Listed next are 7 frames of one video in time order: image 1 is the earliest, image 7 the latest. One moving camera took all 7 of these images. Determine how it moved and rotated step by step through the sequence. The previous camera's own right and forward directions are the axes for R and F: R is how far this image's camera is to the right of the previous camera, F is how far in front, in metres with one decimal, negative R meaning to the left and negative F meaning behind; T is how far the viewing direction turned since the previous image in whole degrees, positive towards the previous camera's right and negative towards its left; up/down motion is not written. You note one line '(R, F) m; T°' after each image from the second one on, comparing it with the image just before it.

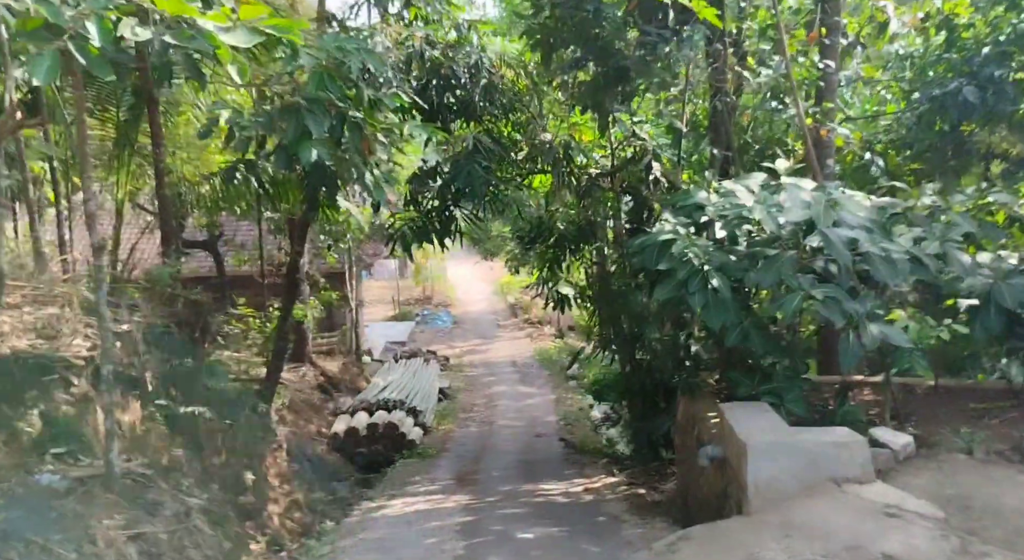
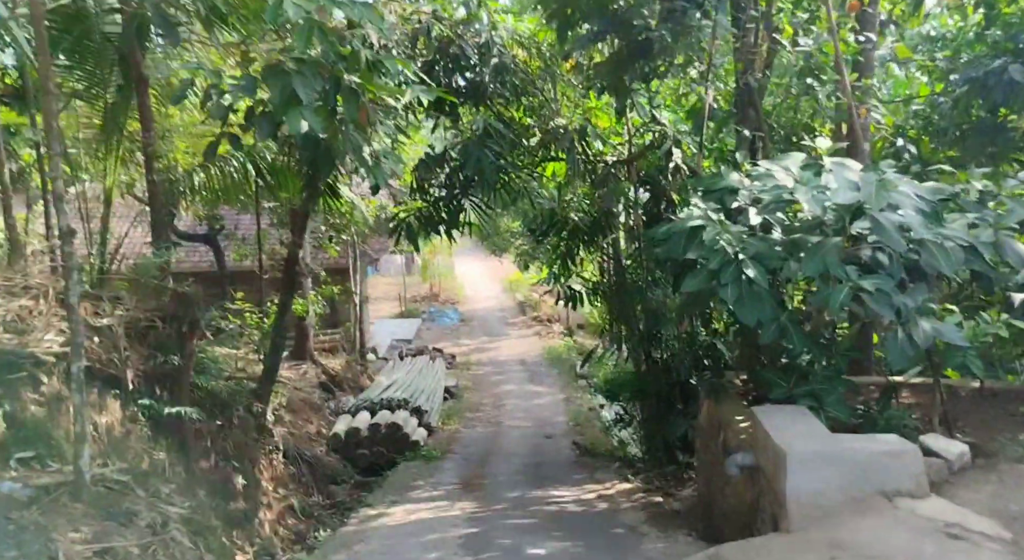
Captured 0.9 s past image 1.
(0.0, +0.4) m; 0°
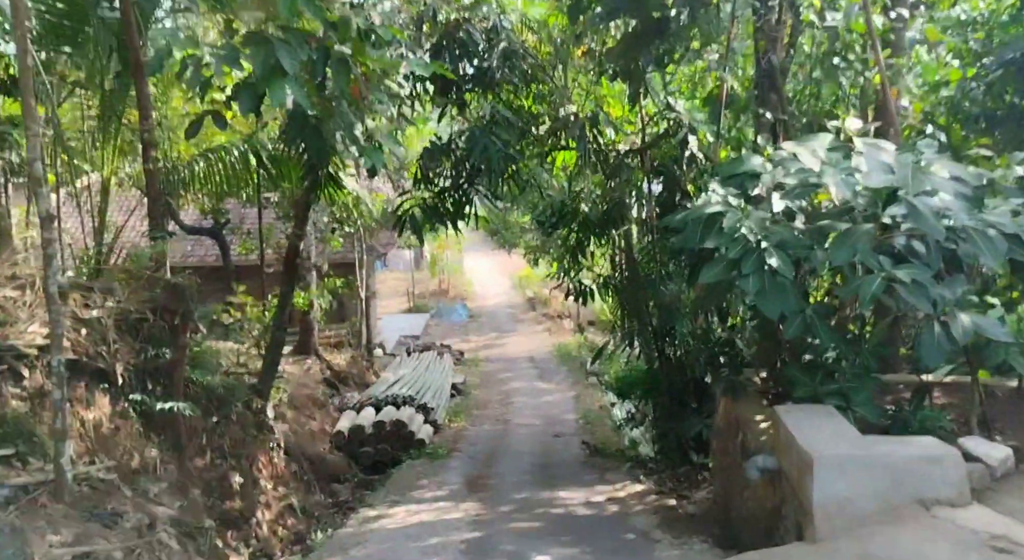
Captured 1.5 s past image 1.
(0.0, +0.2) m; -1°
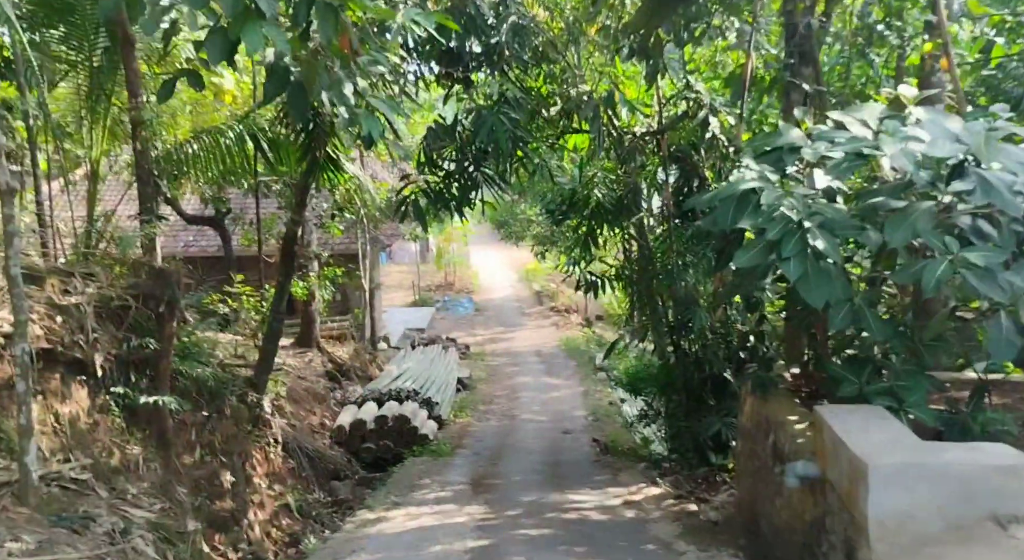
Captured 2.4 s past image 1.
(0.0, +0.4) m; 0°
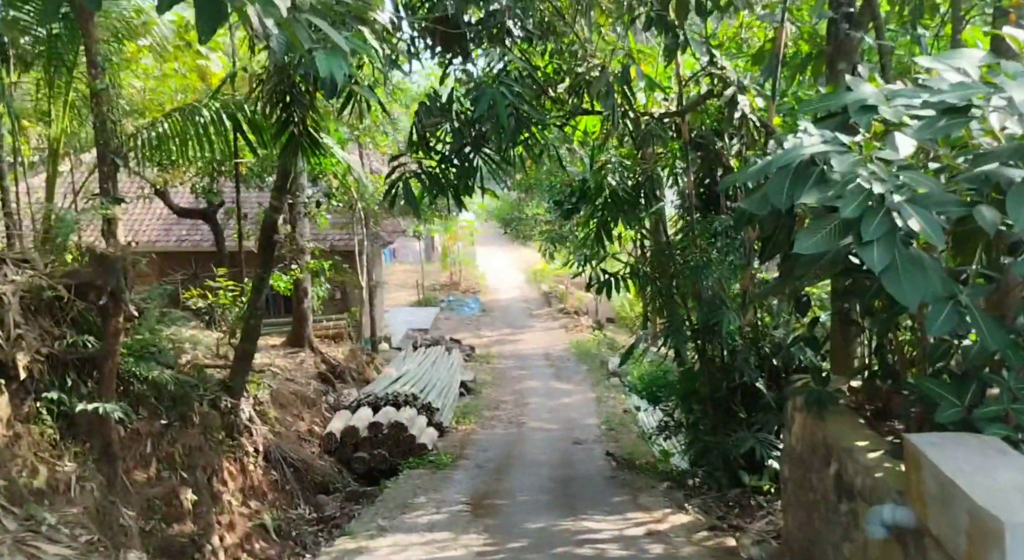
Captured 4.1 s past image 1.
(0.0, +0.7) m; 0°
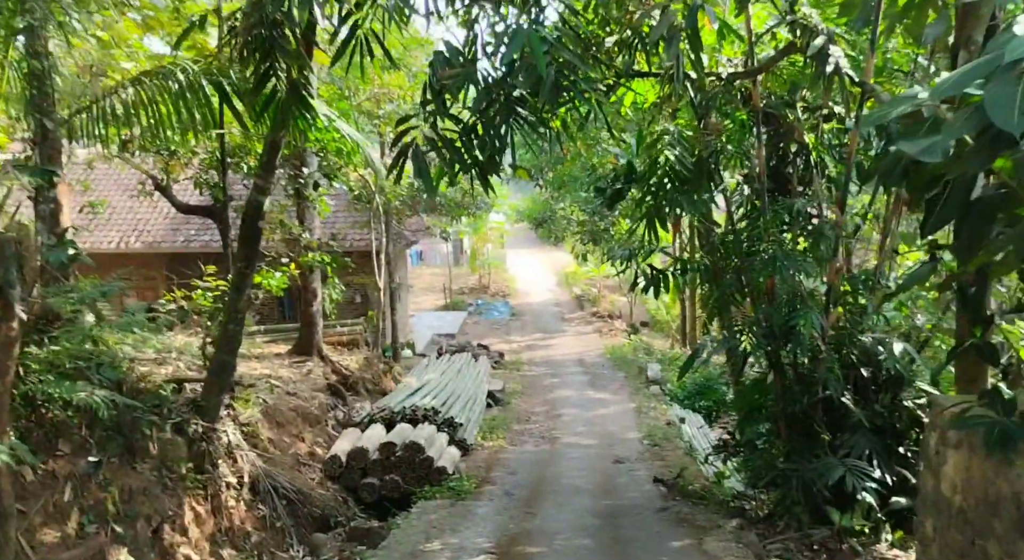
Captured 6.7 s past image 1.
(0.0, +1.1) m; -2°
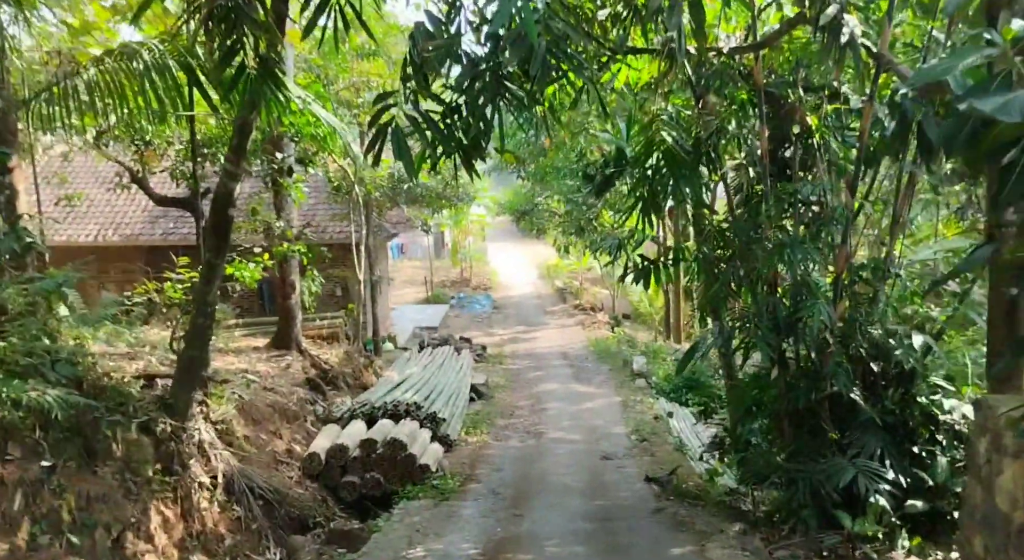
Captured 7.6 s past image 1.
(0.0, +0.3) m; +1°
